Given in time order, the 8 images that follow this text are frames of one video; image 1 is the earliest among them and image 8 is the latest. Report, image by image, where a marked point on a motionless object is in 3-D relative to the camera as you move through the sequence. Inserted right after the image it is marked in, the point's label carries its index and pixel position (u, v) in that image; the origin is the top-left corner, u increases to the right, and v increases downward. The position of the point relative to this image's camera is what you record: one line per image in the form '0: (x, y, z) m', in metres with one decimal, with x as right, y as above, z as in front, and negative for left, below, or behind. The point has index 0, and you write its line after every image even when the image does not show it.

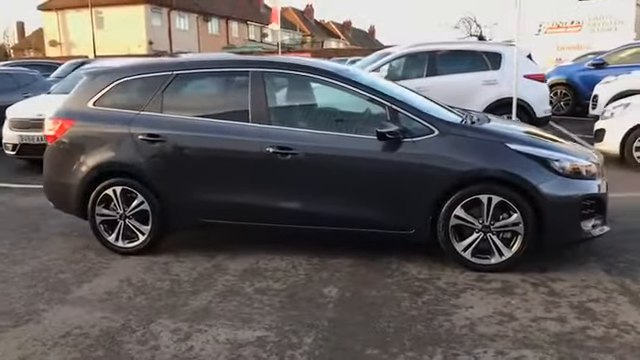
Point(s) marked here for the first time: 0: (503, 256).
0: (+1.6, -0.7, +4.8) m
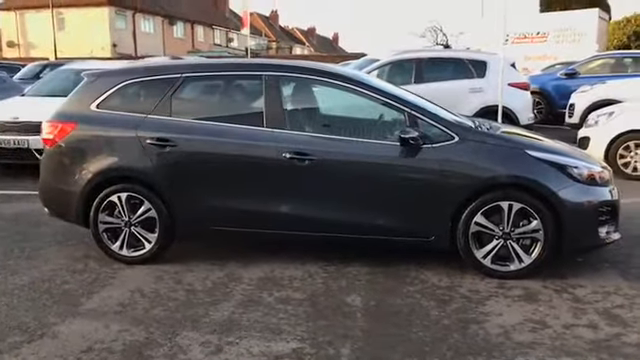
0: (+1.8, -0.7, +4.9) m
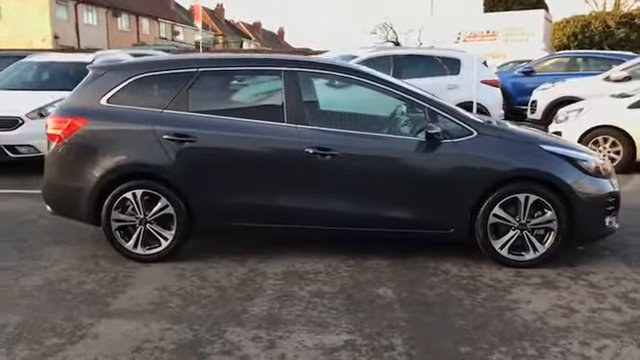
0: (+2.0, -0.7, +5.1) m
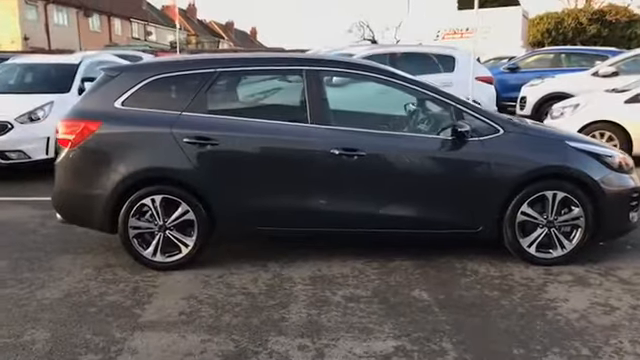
0: (+2.2, -0.6, +5.1) m
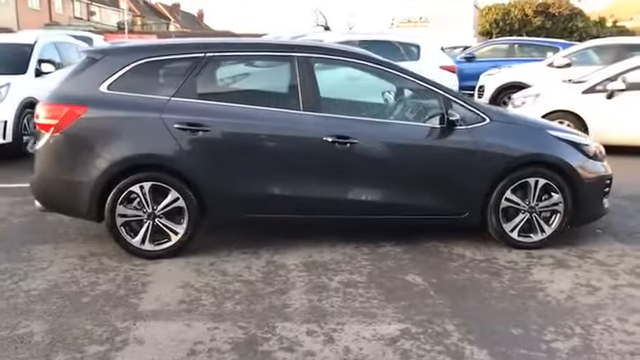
0: (+2.1, -0.5, +5.3) m
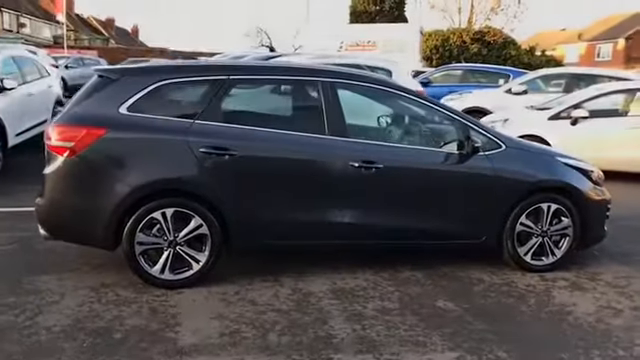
0: (+2.3, -0.8, +5.5) m
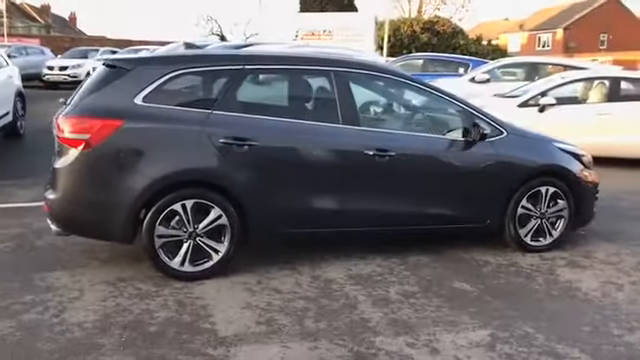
0: (+2.4, -0.6, +5.8) m
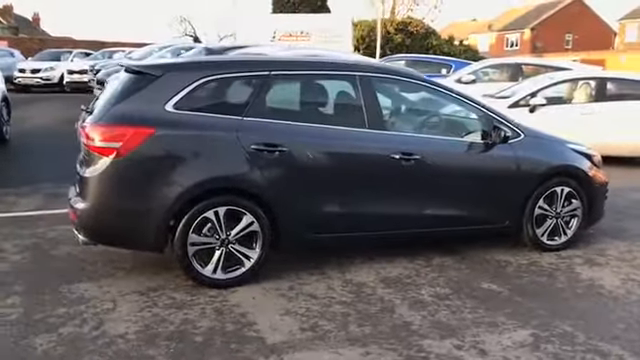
0: (+2.6, -0.6, +5.9) m
